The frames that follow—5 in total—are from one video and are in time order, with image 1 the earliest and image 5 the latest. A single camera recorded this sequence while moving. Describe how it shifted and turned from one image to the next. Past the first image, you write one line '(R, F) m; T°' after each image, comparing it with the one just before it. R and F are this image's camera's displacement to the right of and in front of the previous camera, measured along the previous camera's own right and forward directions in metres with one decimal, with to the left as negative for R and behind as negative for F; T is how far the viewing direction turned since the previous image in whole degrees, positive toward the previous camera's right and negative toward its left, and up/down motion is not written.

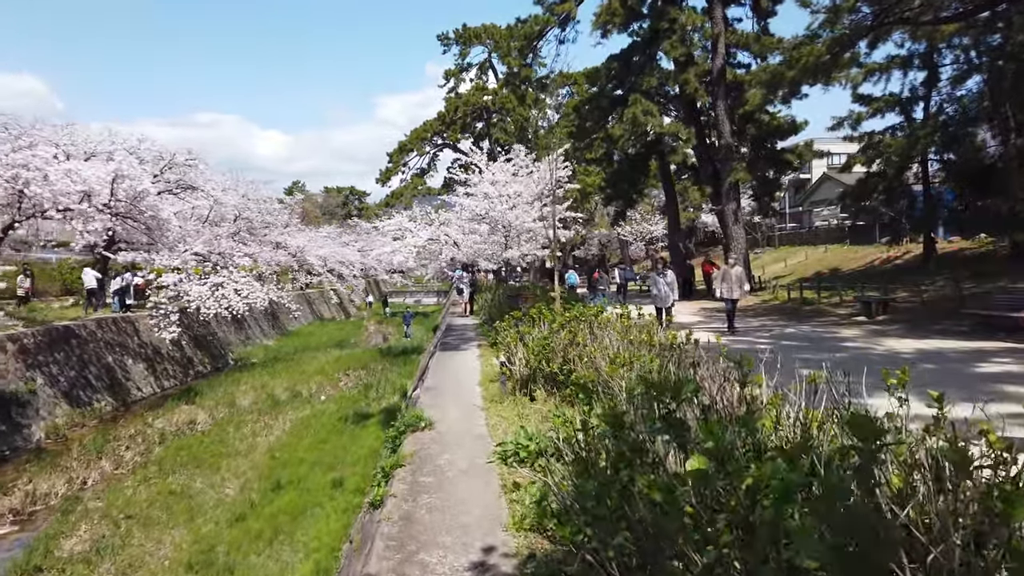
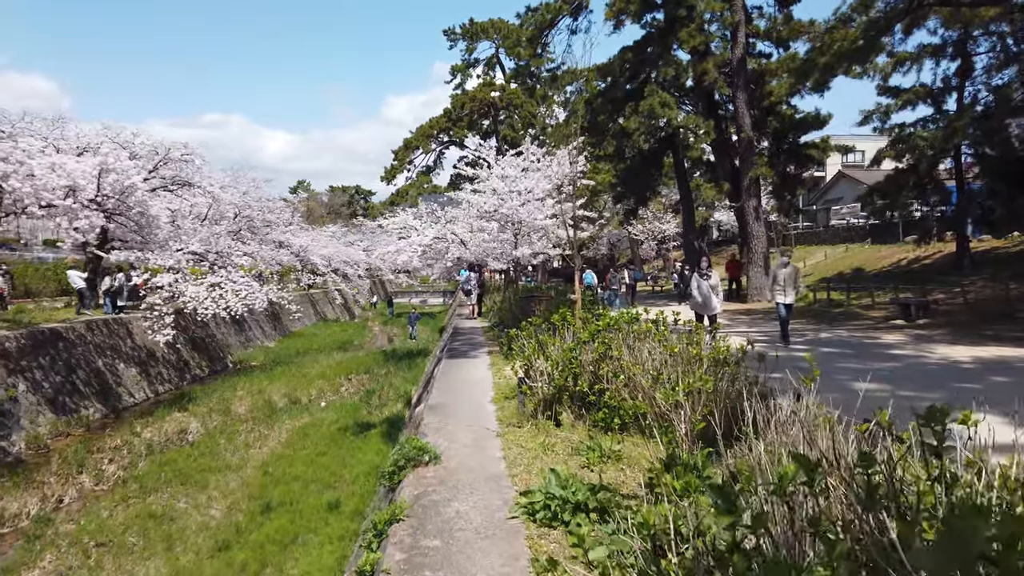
(-0.1, +0.7) m; 0°
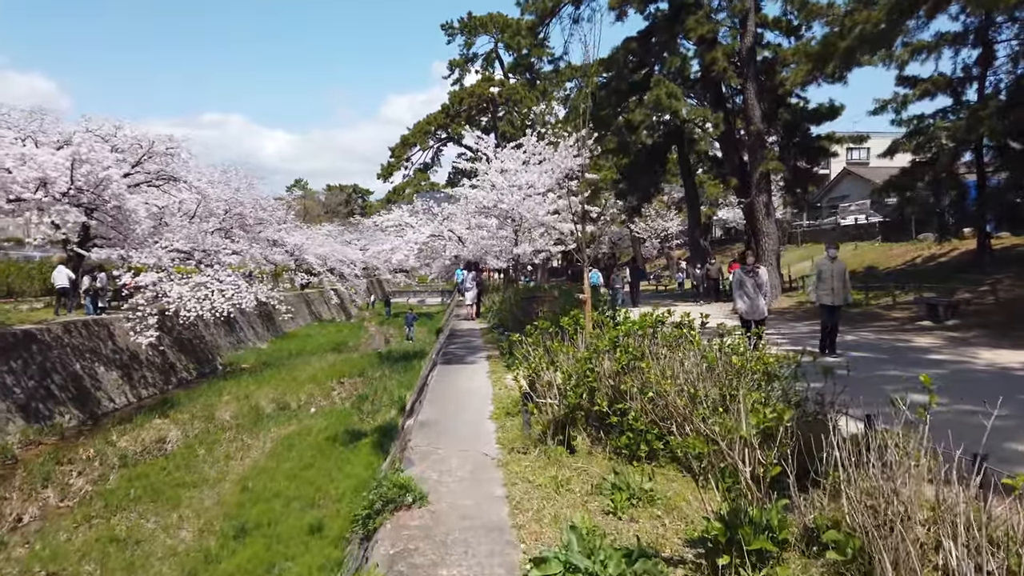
(0.0, +0.6) m; 0°
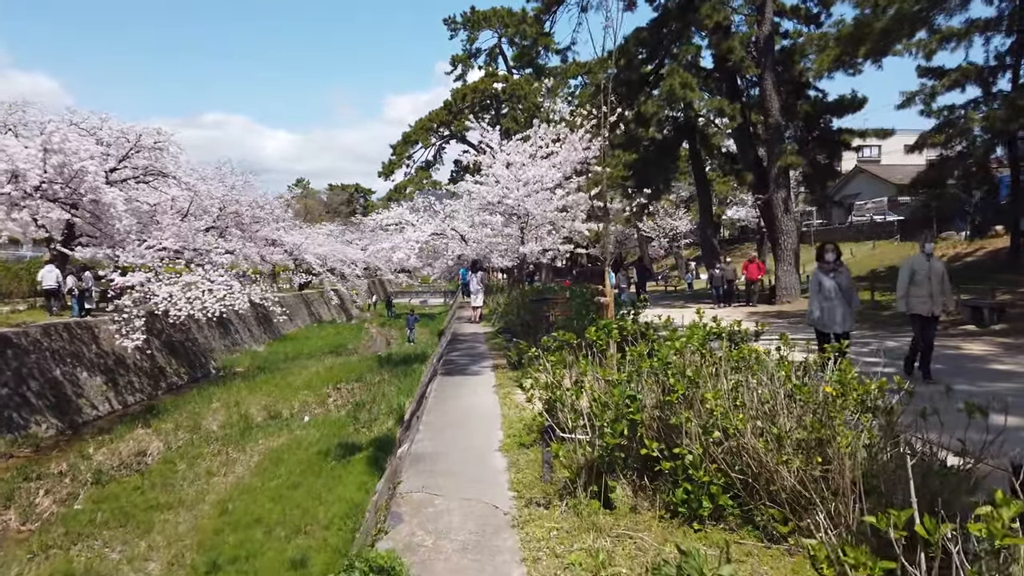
(0.0, +0.7) m; 0°
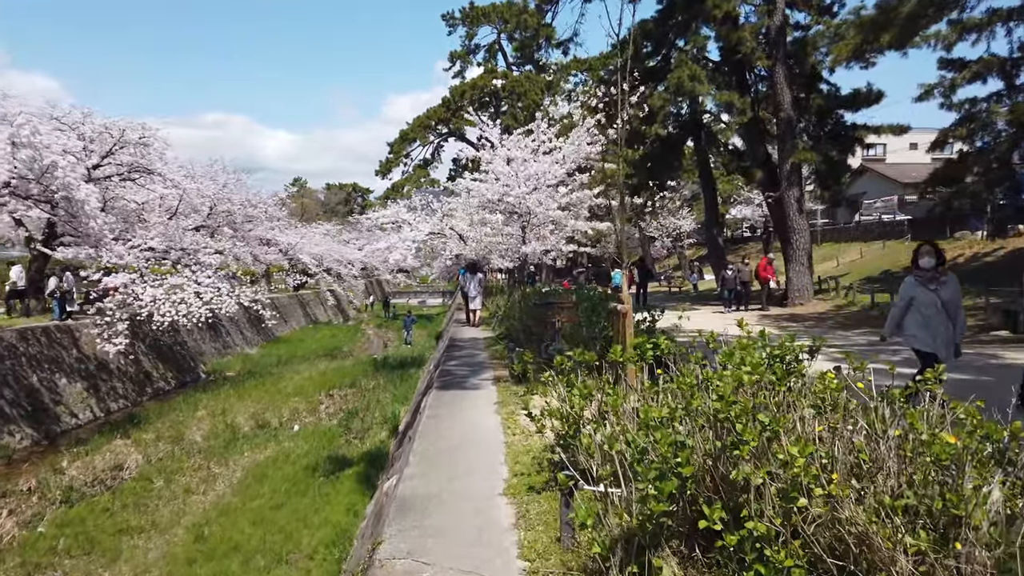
(0.0, +0.5) m; 0°
